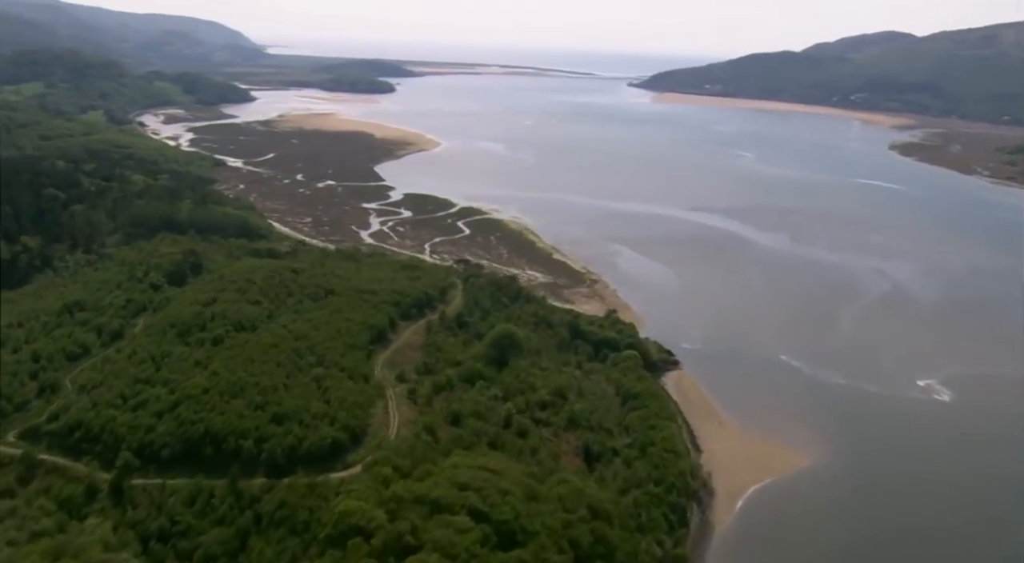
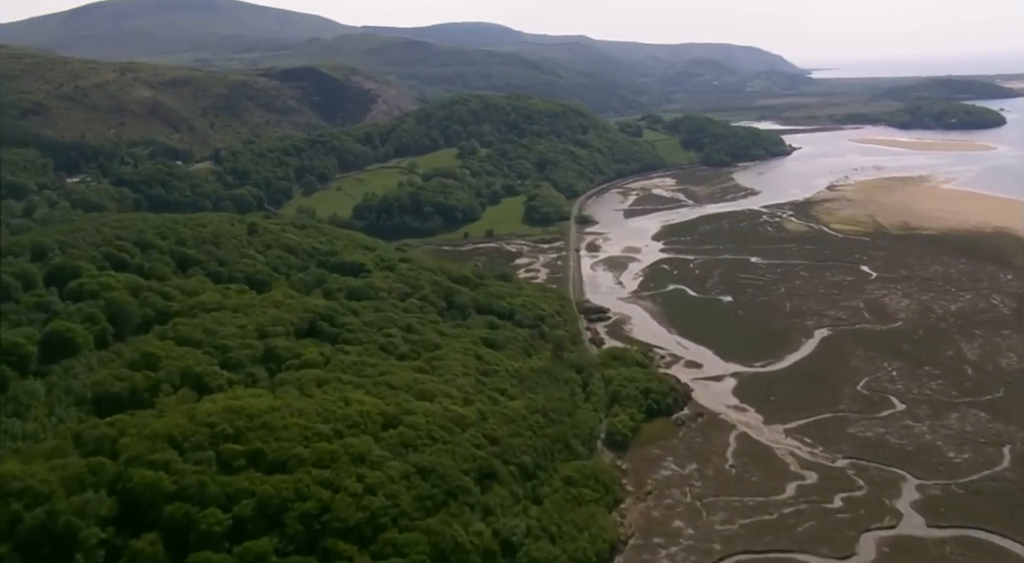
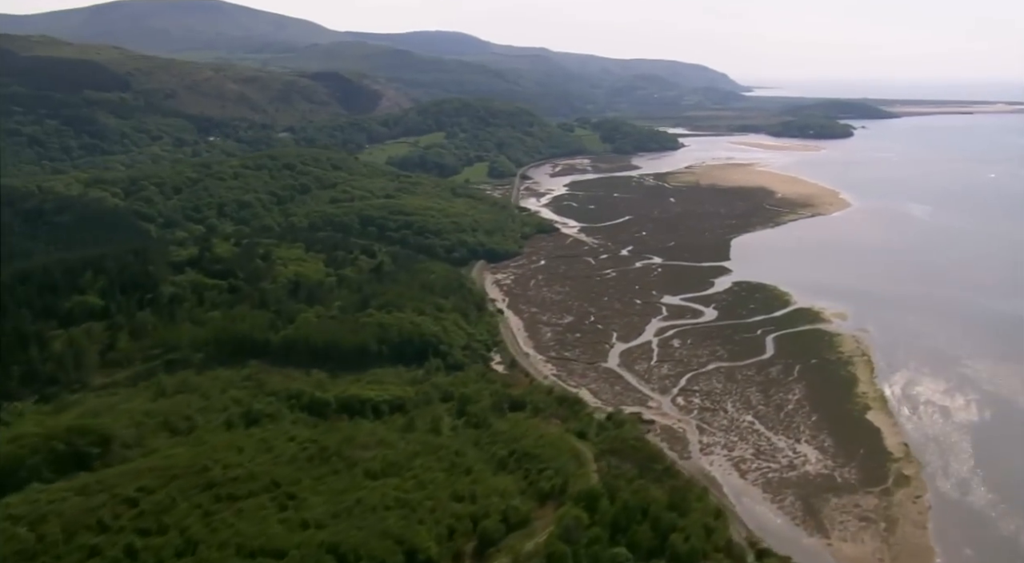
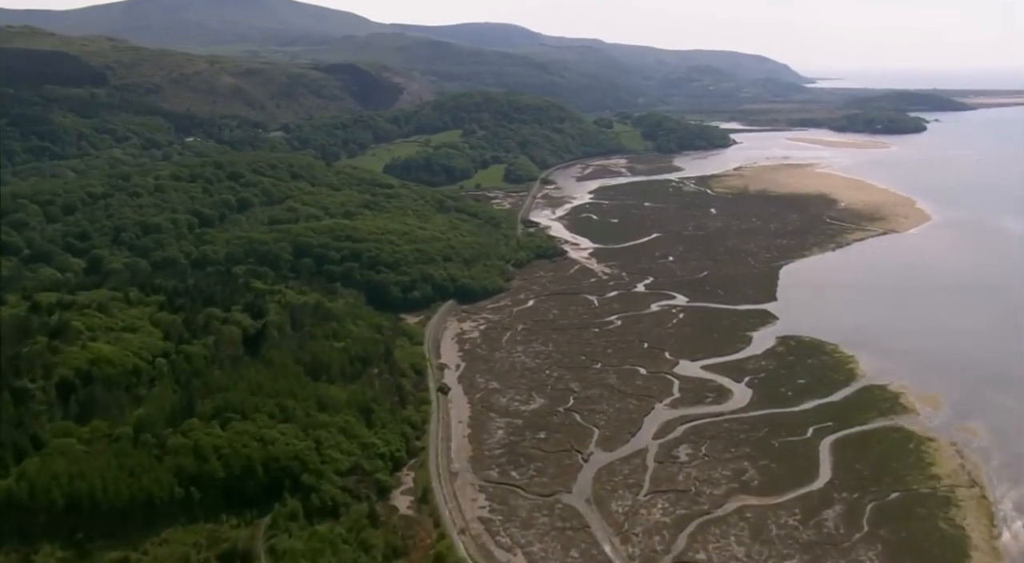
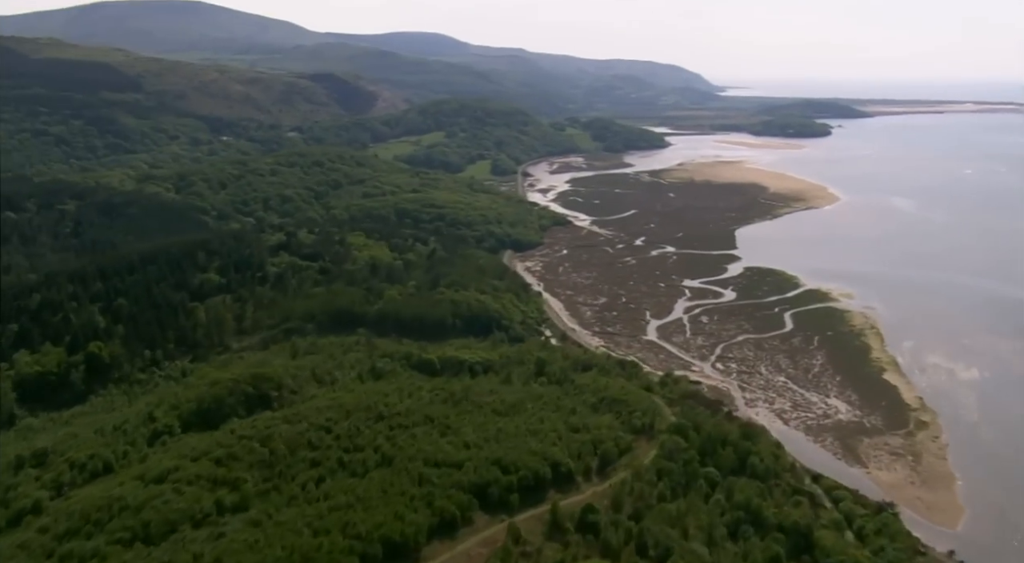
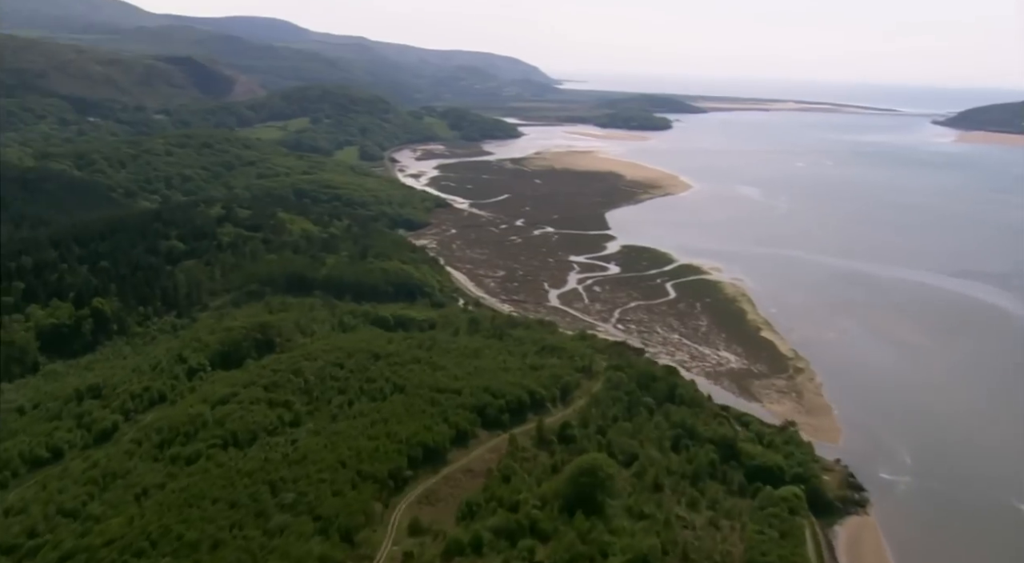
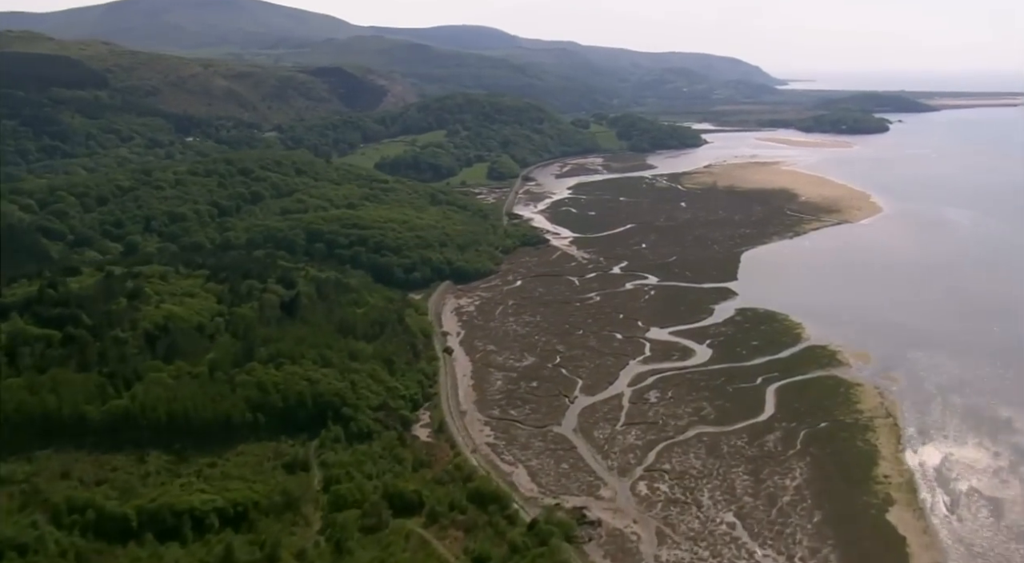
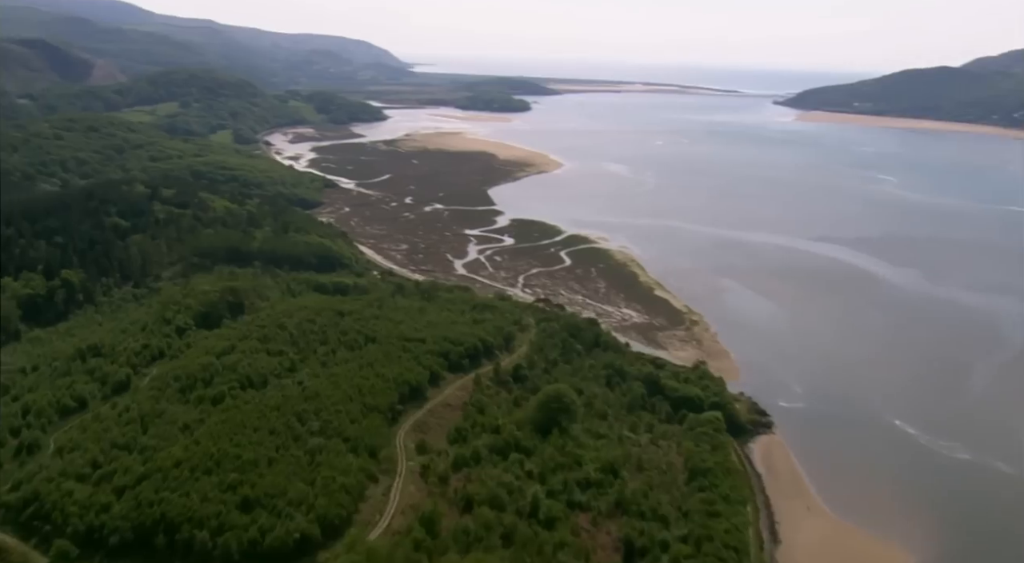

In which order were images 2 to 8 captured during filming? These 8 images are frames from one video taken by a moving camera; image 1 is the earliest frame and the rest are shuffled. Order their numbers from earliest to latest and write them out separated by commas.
8, 6, 5, 3, 7, 4, 2
